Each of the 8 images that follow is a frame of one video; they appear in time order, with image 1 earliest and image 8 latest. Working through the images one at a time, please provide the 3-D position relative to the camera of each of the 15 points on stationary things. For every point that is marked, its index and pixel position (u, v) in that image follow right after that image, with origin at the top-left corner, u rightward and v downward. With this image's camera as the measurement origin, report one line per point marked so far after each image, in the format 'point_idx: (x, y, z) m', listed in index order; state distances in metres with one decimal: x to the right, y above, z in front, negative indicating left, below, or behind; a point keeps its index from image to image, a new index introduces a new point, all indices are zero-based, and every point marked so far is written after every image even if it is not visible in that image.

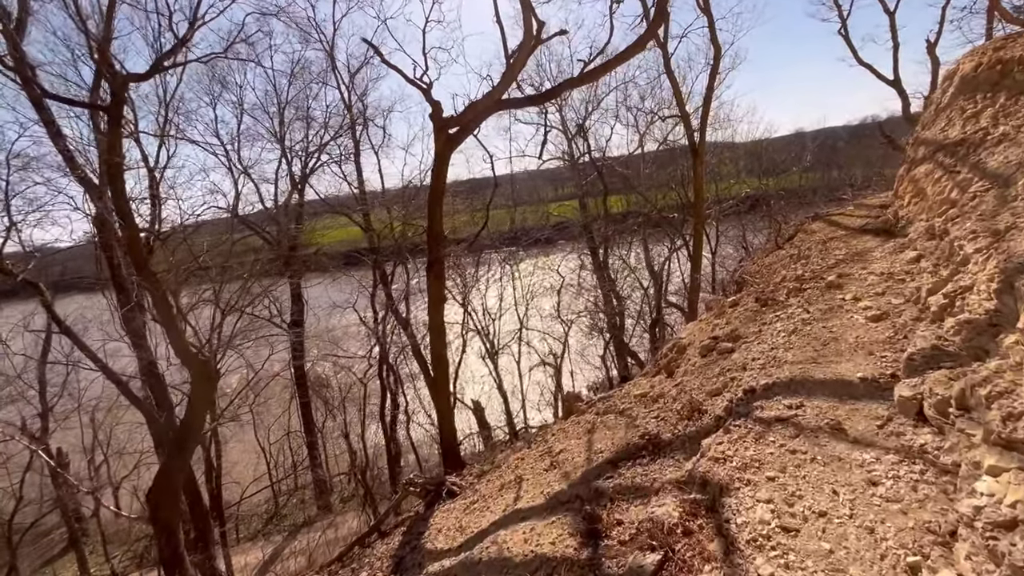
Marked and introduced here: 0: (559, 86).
0: (+0.6, +2.8, +6.6) m
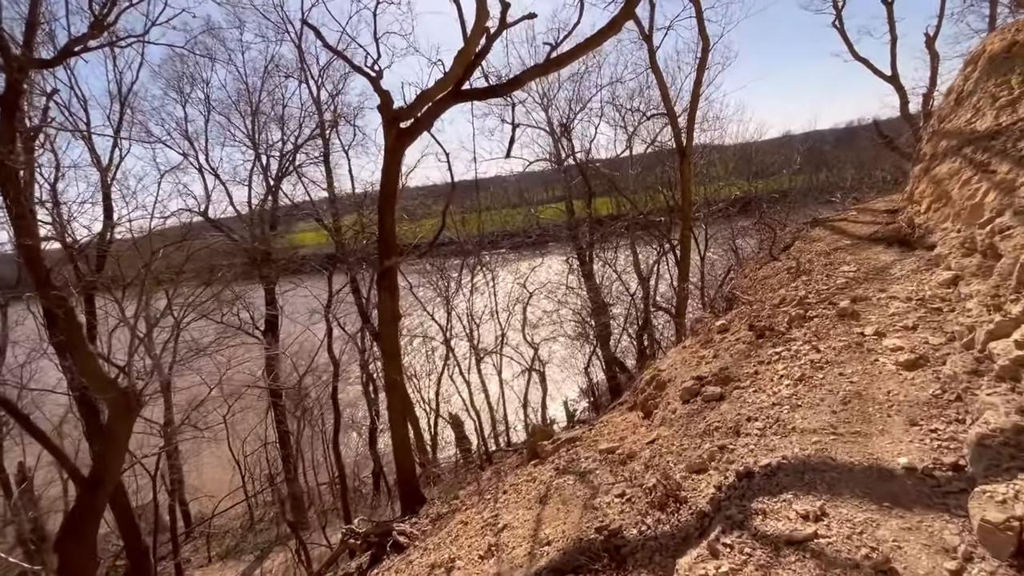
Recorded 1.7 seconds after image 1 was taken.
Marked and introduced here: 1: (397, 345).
0: (+0.1, +2.6, +5.7) m
1: (-1.6, -0.8, +6.6) m
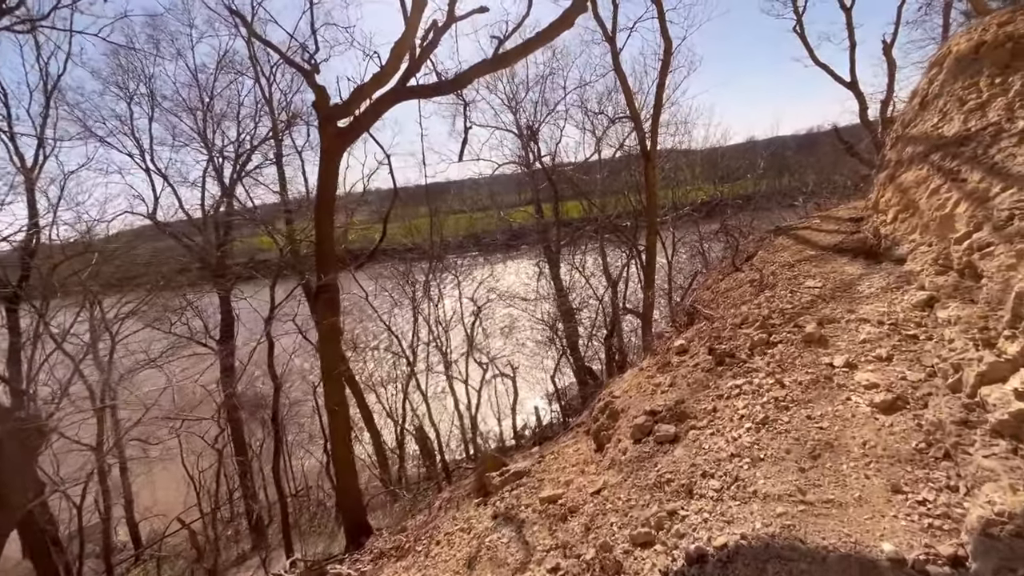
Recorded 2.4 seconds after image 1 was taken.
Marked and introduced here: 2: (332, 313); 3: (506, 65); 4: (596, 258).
0: (-0.5, +2.4, +5.3) m
1: (-2.2, -1.0, +6.0) m
2: (-2.2, -0.3, +5.9) m
3: (-0.1, +2.4, +5.1) m
4: (+3.0, +1.1, +16.6) m
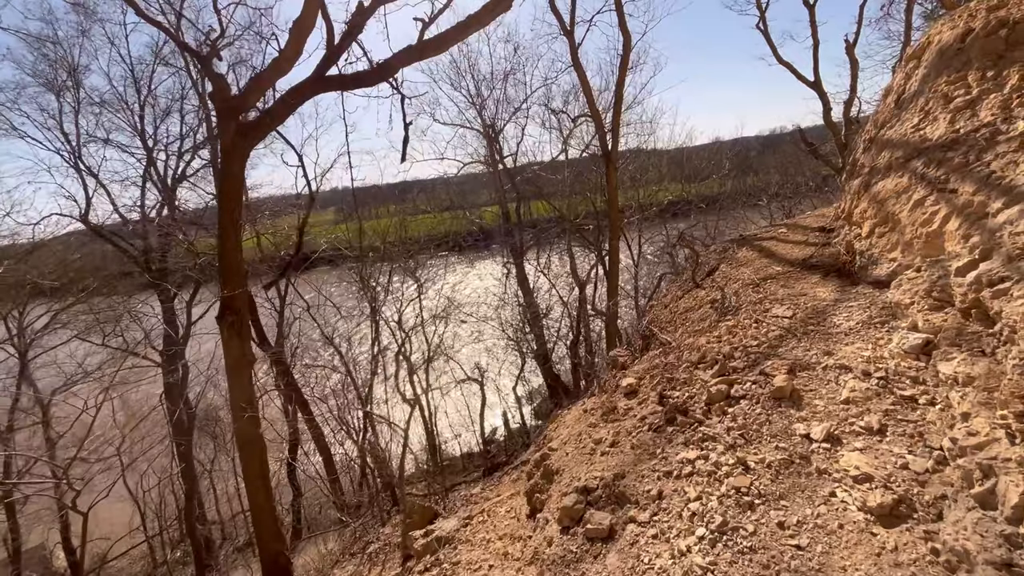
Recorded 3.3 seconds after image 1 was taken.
0: (-1.1, +2.2, +4.6) m
1: (-2.9, -1.2, +5.2) m
2: (-2.9, -0.5, +5.1) m
3: (-0.7, +2.2, +4.4) m
4: (+1.7, +1.0, +16.1) m
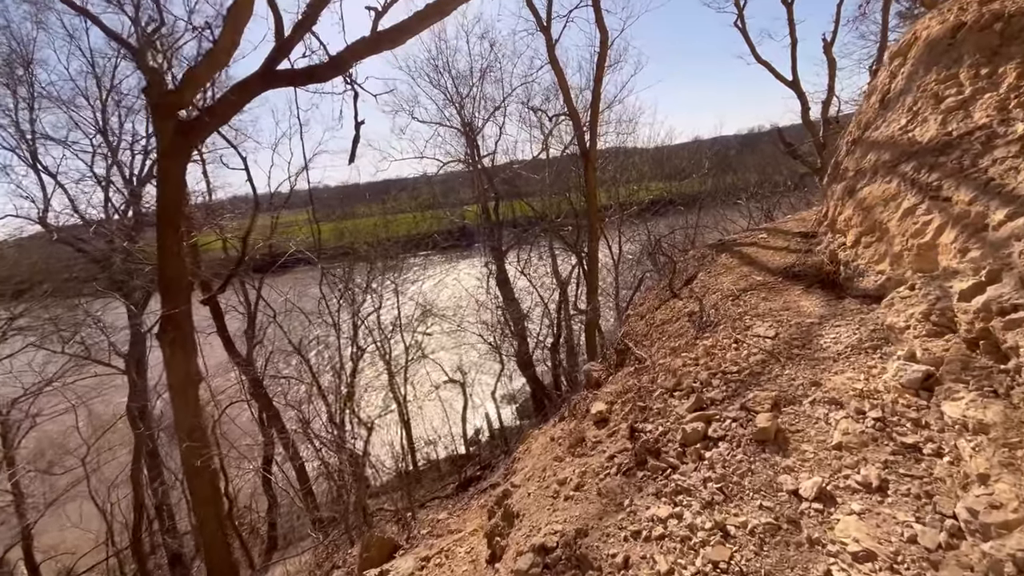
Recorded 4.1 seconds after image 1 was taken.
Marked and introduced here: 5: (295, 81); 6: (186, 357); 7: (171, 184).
0: (-1.5, +2.1, +4.2) m
1: (-3.2, -1.3, +4.8) m
2: (-3.2, -0.7, +4.7) m
3: (-1.0, +2.1, +4.1) m
4: (+1.0, +0.9, +15.8) m
5: (-2.0, +1.9, +4.4) m
6: (-3.2, -0.7, +4.7) m
7: (-3.1, +1.0, +4.4) m
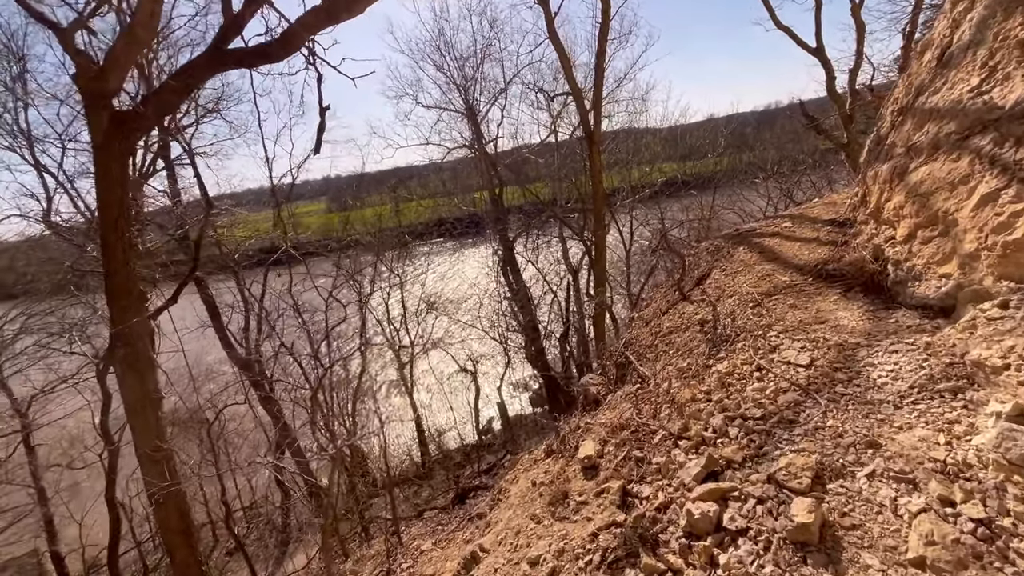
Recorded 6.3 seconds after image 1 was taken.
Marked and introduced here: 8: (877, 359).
0: (-1.6, +2.0, +3.7) m
1: (-3.3, -1.4, +4.4) m
2: (-3.3, -0.8, +4.2) m
3: (-1.2, +2.0, +3.5) m
4: (+1.2, +1.2, +15.2) m
5: (-2.2, +1.8, +3.9) m
6: (-3.3, -0.7, +4.2) m
7: (-3.3, +0.9, +3.9) m
8: (+1.5, -0.3, +1.9) m
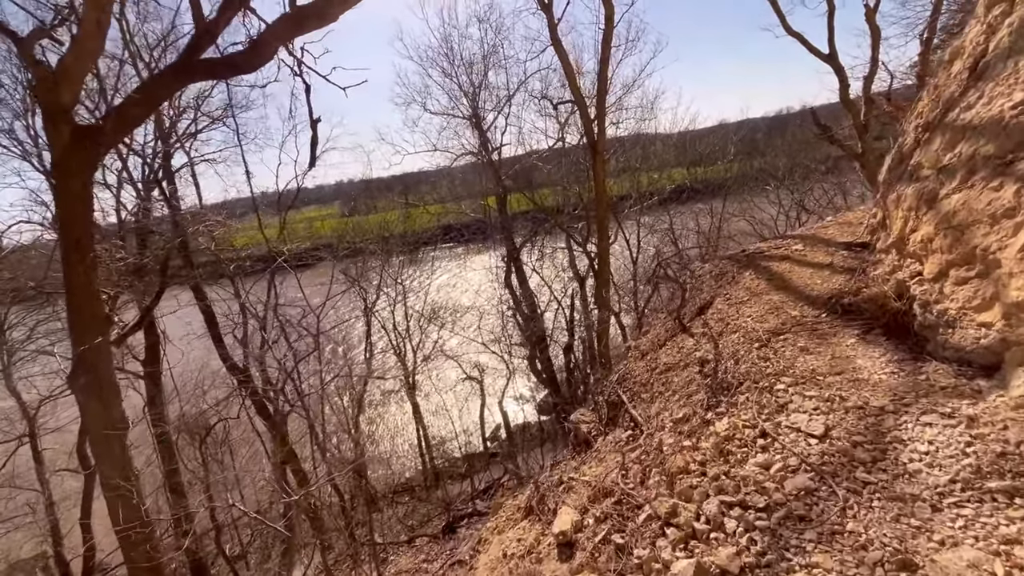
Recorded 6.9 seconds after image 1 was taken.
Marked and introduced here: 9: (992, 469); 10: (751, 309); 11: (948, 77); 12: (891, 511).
0: (-1.7, +1.8, +3.4) m
1: (-3.4, -1.6, +4.1) m
2: (-3.4, -1.0, +4.0) m
3: (-1.3, +1.8, +3.2) m
4: (+1.3, +0.9, +14.8) m
5: (-2.3, +1.6, +3.6) m
6: (-3.4, -0.9, +4.0) m
7: (-3.4, +0.7, +3.6) m
8: (+1.3, -0.5, +1.6) m
9: (+1.3, -0.5, +1.3) m
10: (+1.6, -0.1, +3.1) m
11: (+2.4, +1.2, +2.7) m
12: (+1.1, -0.6, +1.4) m
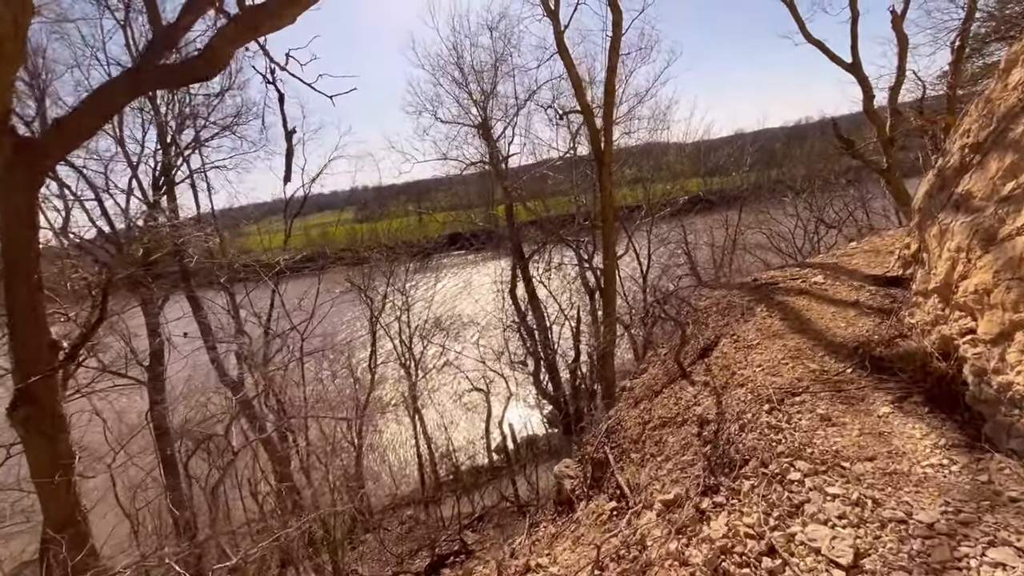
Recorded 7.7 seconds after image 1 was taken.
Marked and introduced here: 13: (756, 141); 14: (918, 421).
0: (-1.9, +1.6, +3.1) m
1: (-3.5, -1.8, +3.8) m
2: (-3.6, -1.1, +3.6) m
3: (-1.5, +1.6, +2.9) m
4: (+1.5, +0.5, +14.4) m
5: (-2.4, +1.5, +3.3) m
6: (-3.6, -1.1, +3.7) m
7: (-3.5, +0.5, +3.3) m
8: (+1.1, -0.7, +1.1) m
9: (+1.1, -0.7, +0.9) m
10: (+1.4, -0.4, +2.7) m
11: (+2.3, +0.9, +2.2) m
12: (+0.9, -0.9, +0.9) m
13: (+7.4, +4.3, +14.6) m
14: (+1.5, -0.5, +1.8) m
